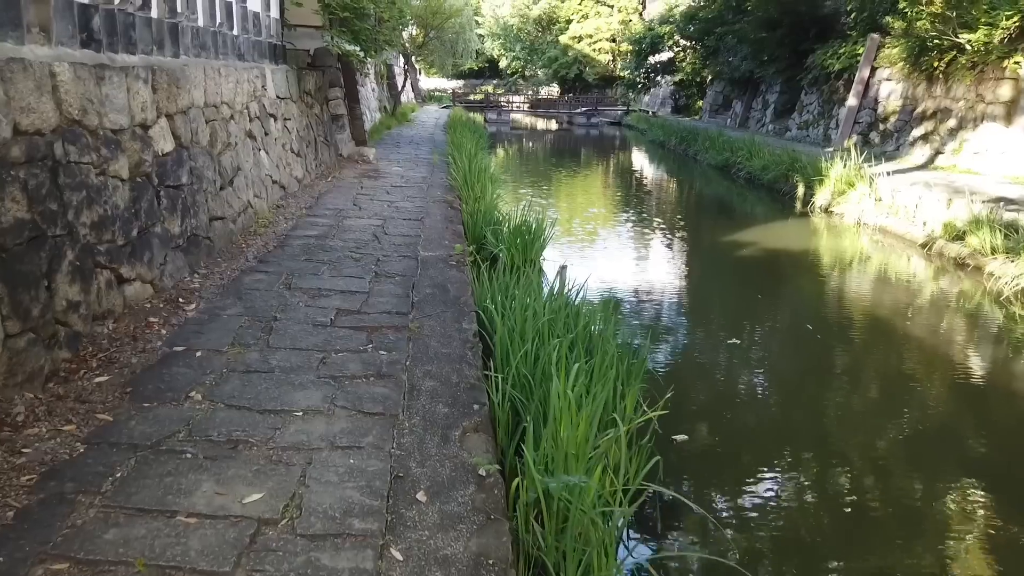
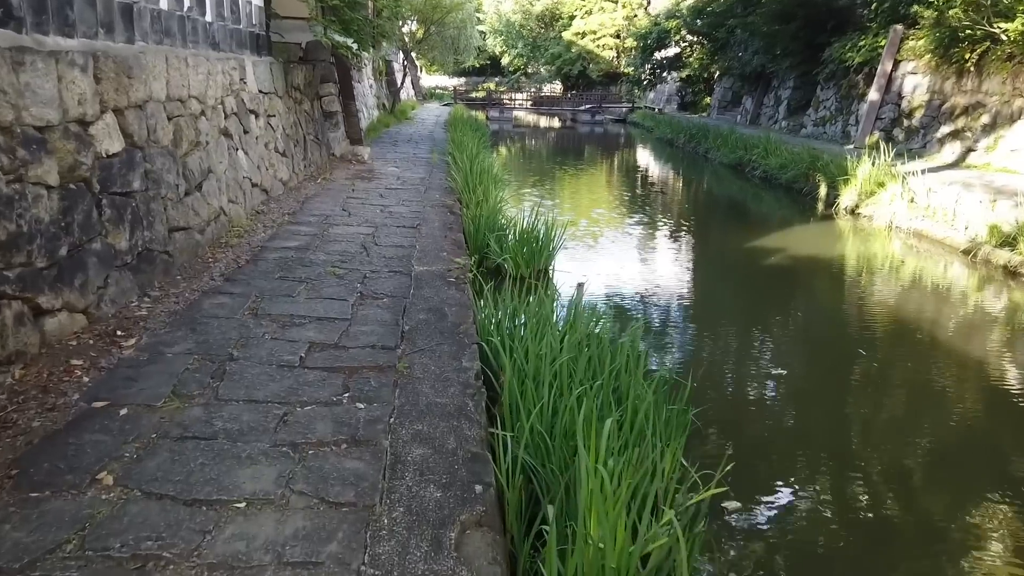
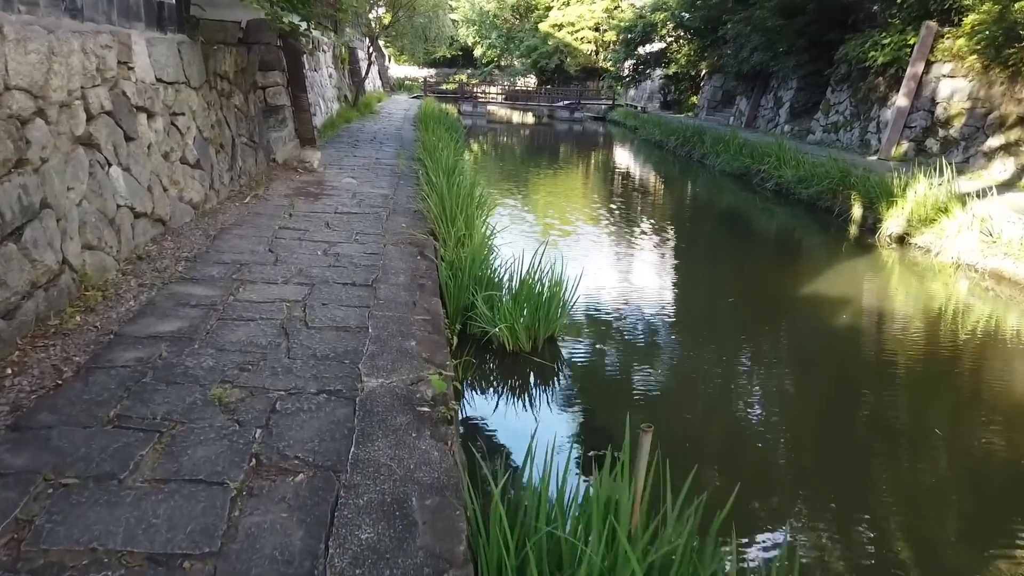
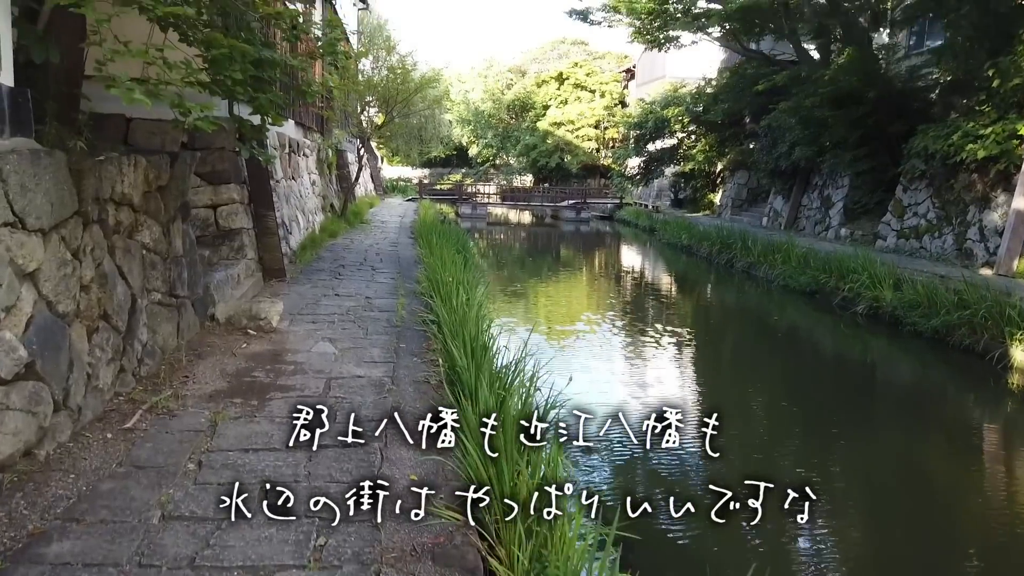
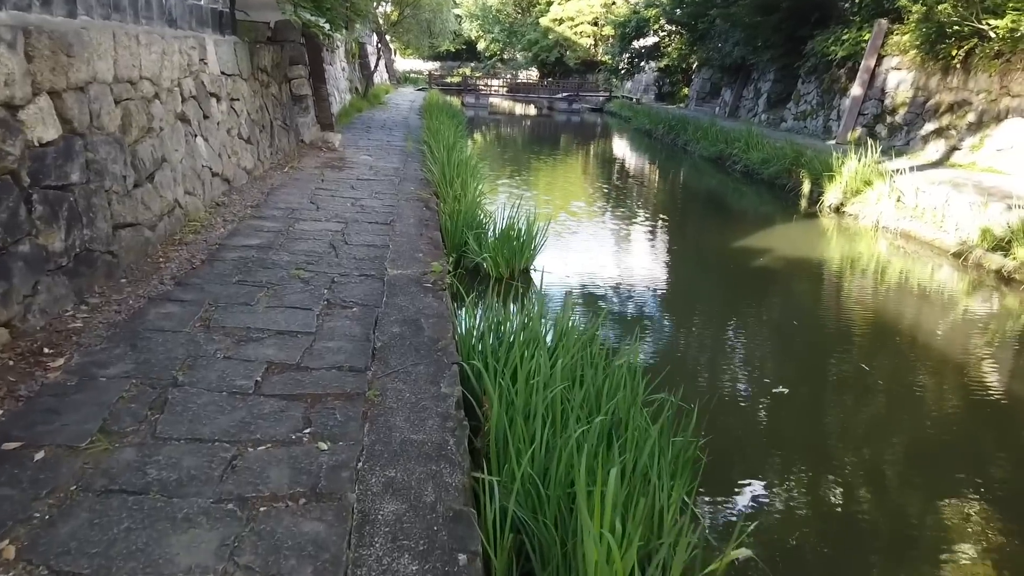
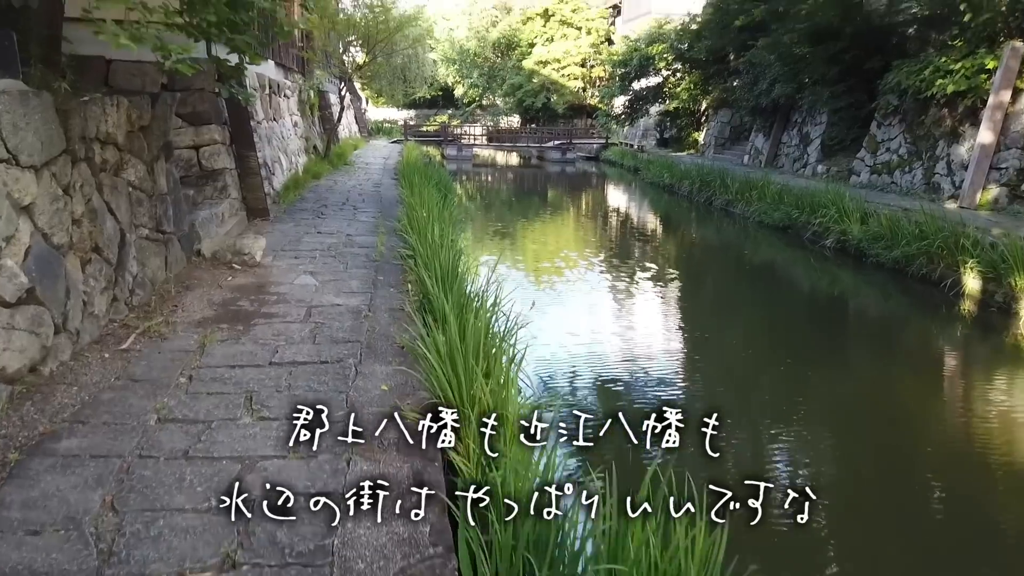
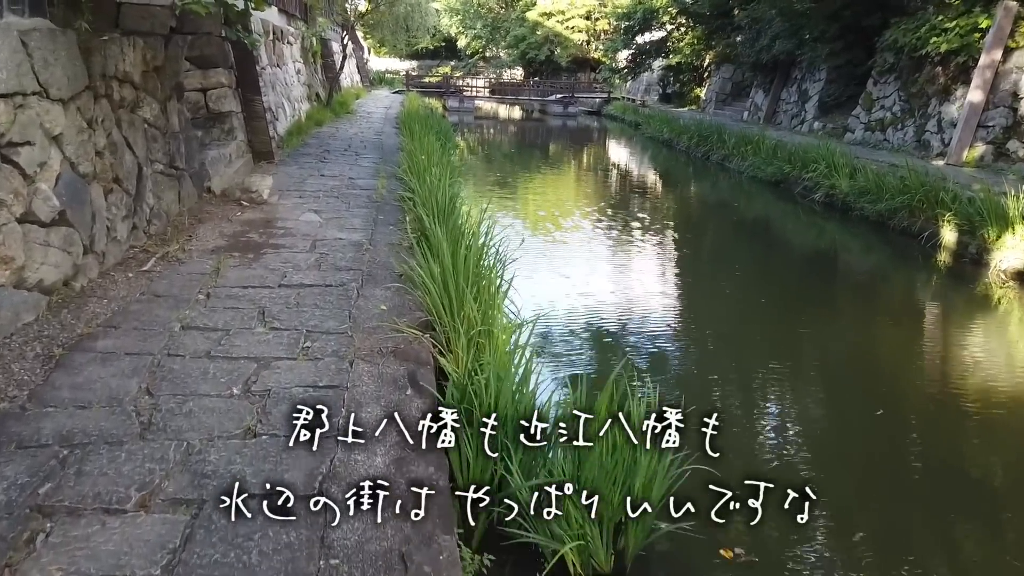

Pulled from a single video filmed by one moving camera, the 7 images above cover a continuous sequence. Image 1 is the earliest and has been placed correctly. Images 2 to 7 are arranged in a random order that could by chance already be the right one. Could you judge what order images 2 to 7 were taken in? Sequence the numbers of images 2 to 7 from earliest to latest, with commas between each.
2, 5, 3, 7, 6, 4
